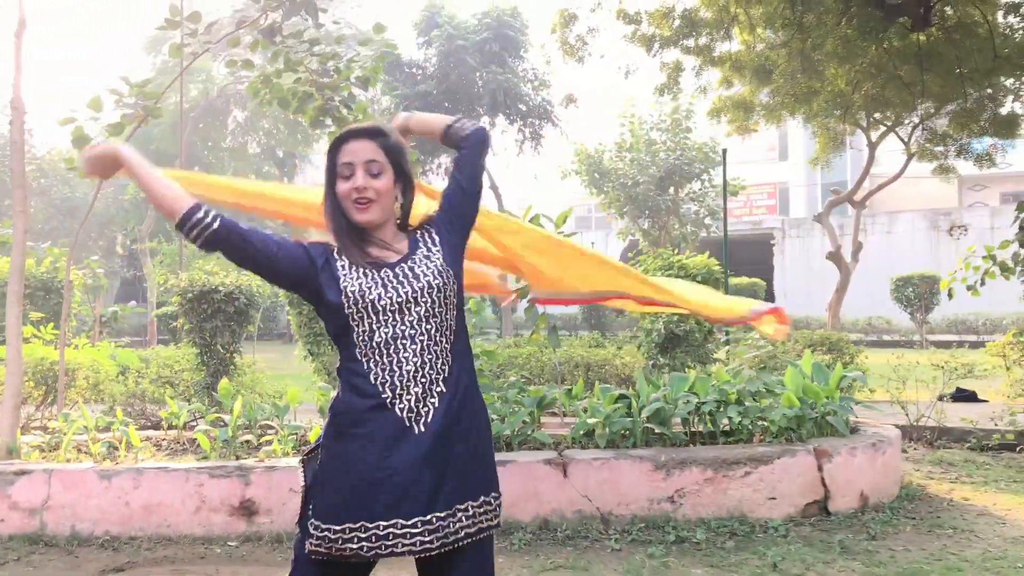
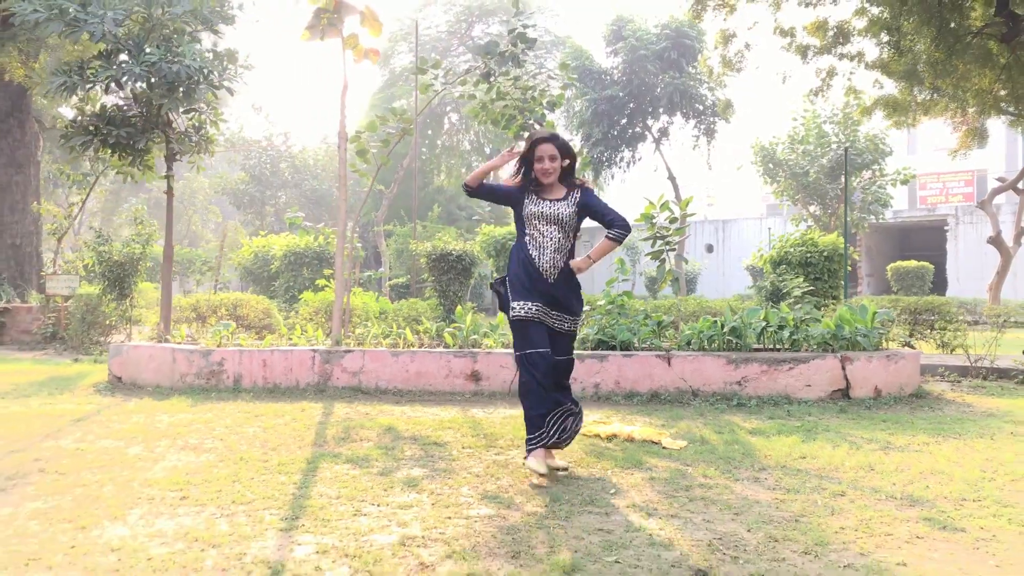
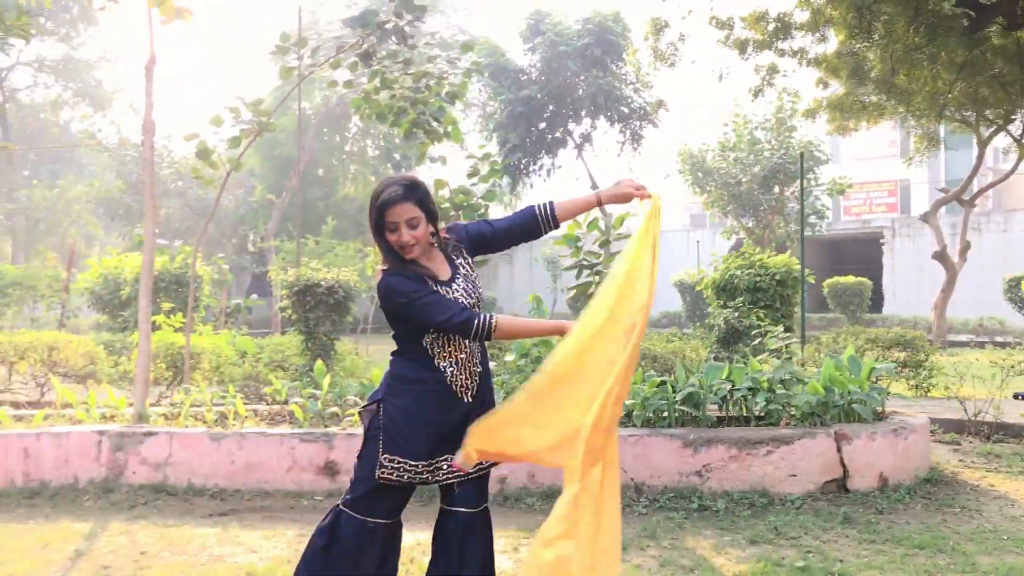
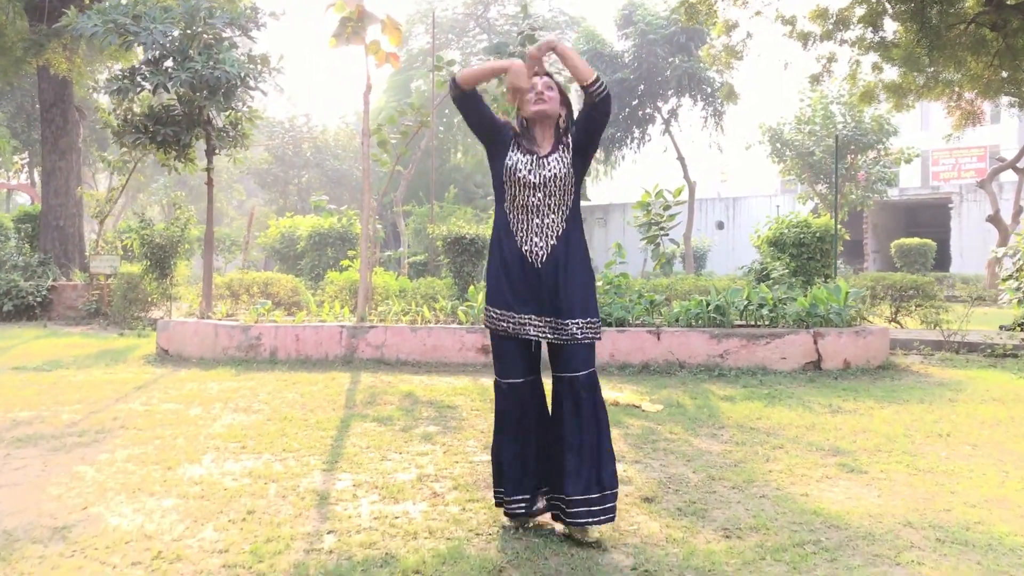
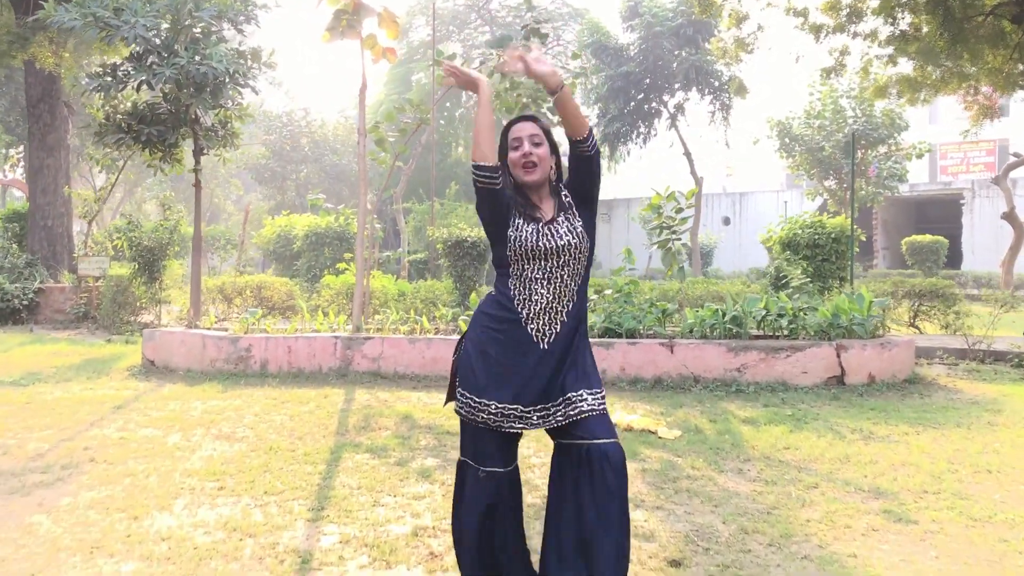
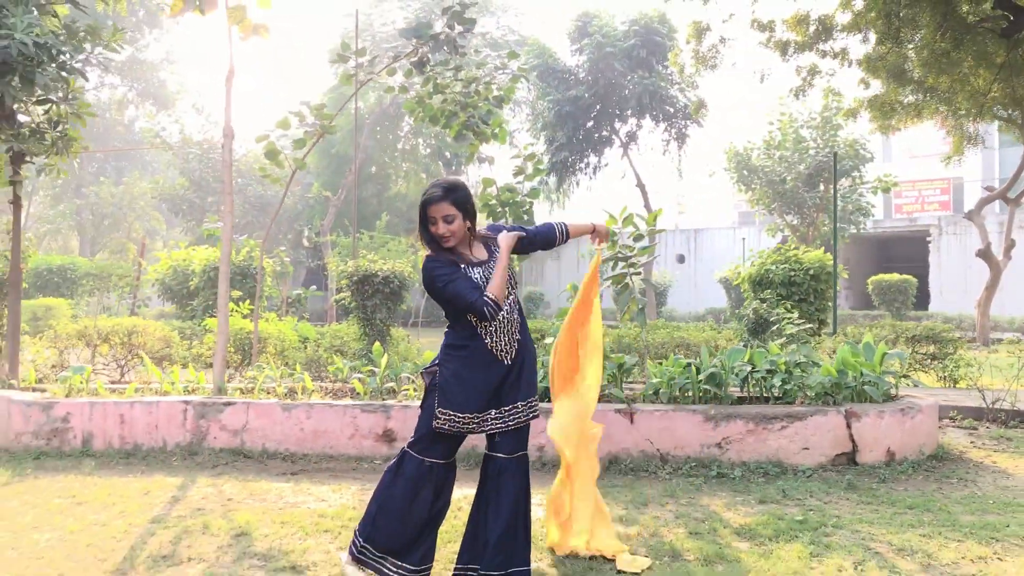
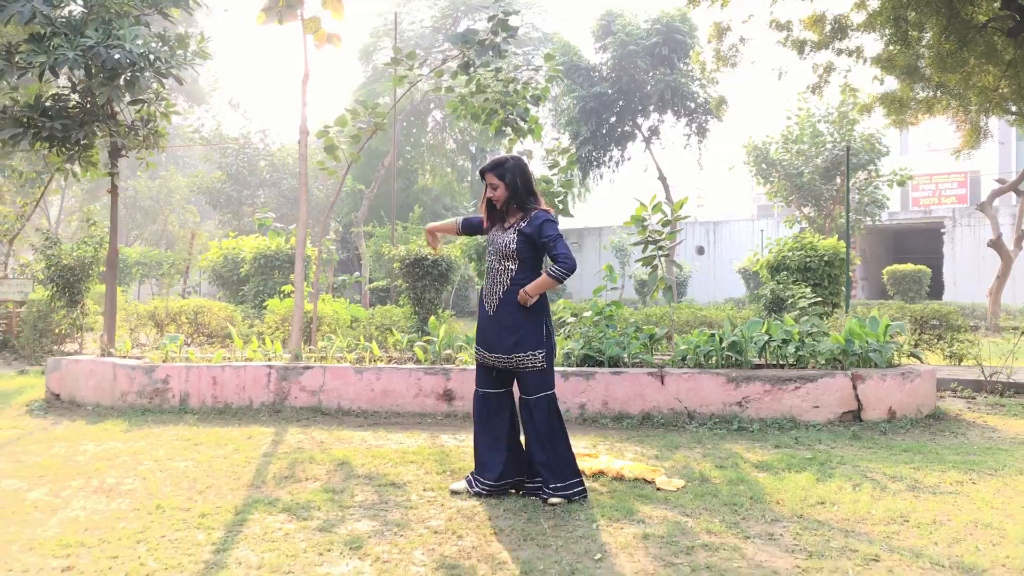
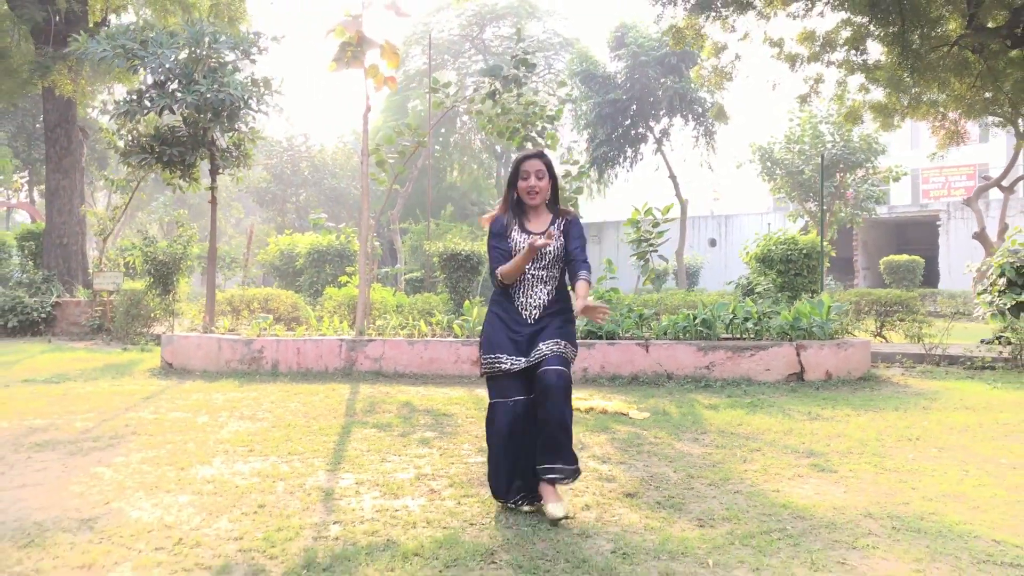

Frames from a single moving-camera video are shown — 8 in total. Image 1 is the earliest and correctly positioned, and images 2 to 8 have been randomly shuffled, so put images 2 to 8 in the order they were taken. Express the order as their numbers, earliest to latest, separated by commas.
3, 6, 7, 2, 8, 4, 5
